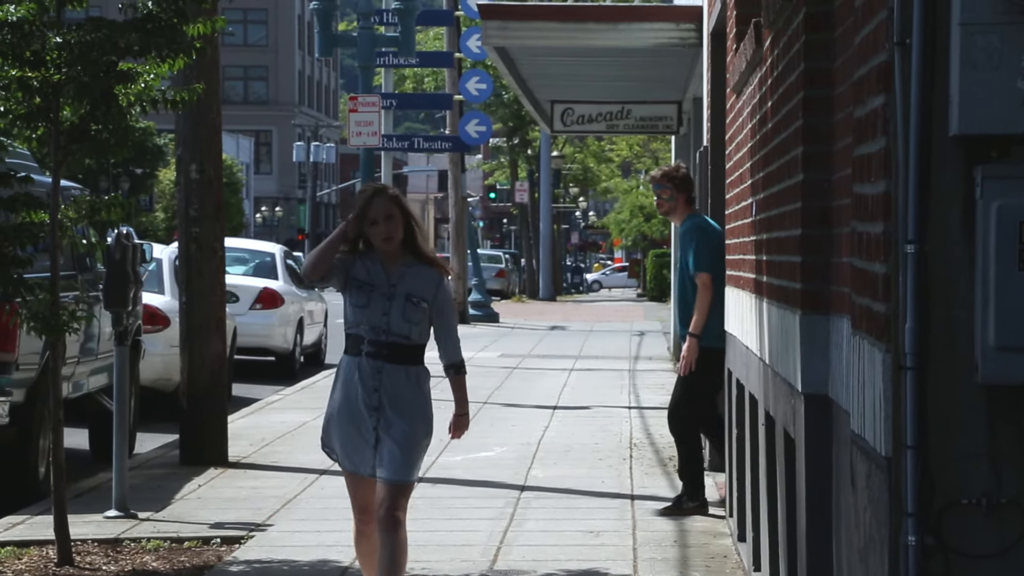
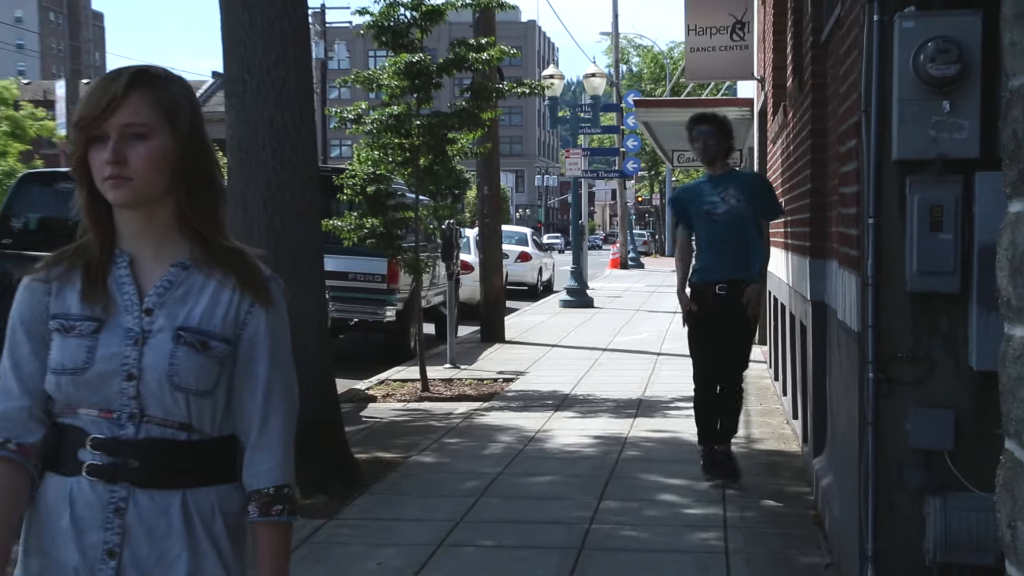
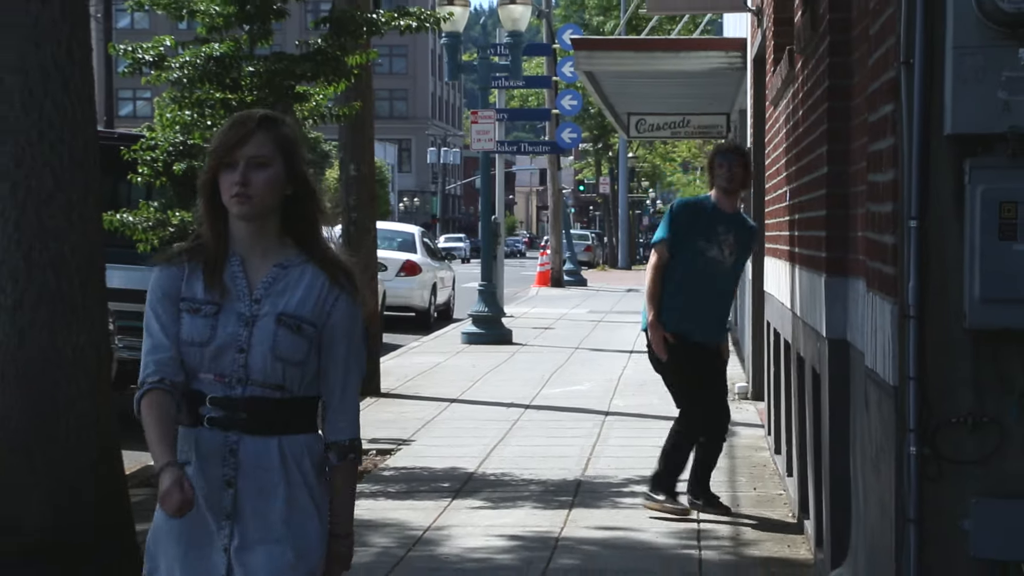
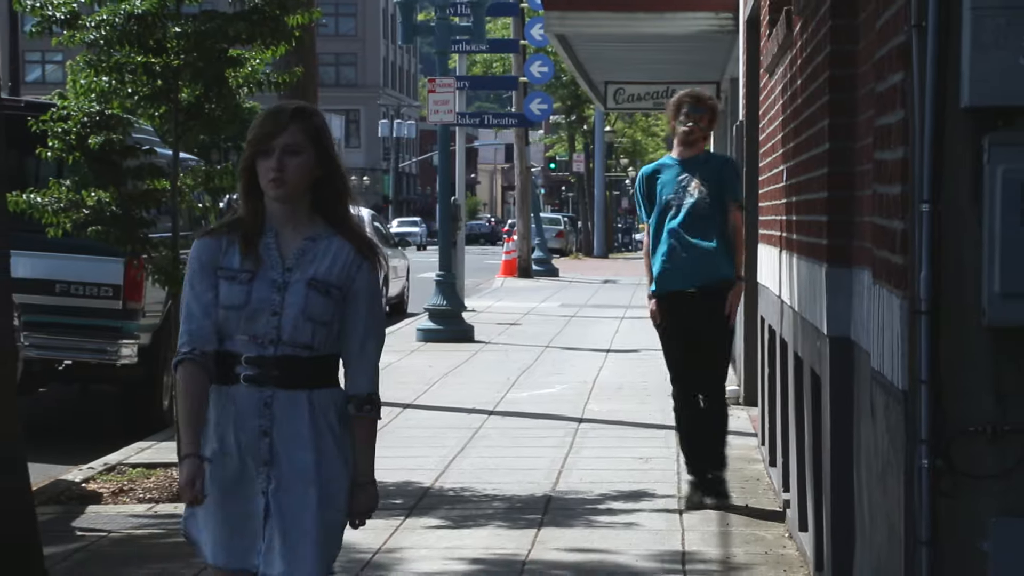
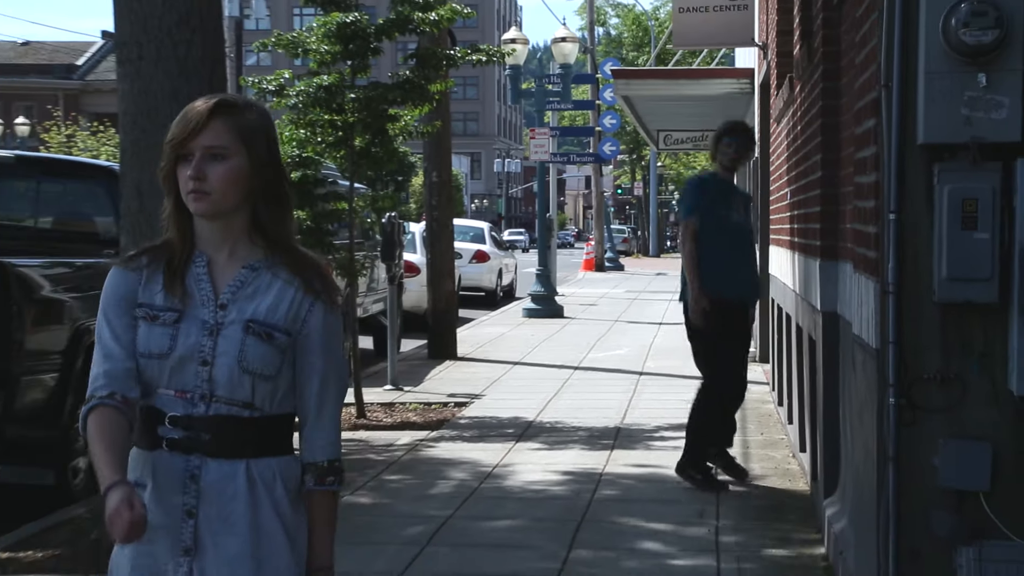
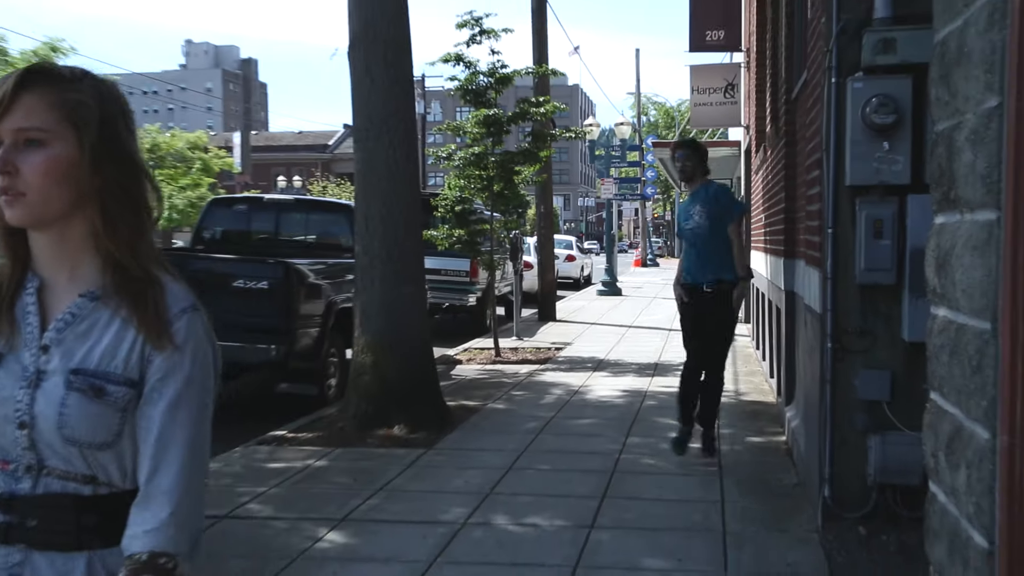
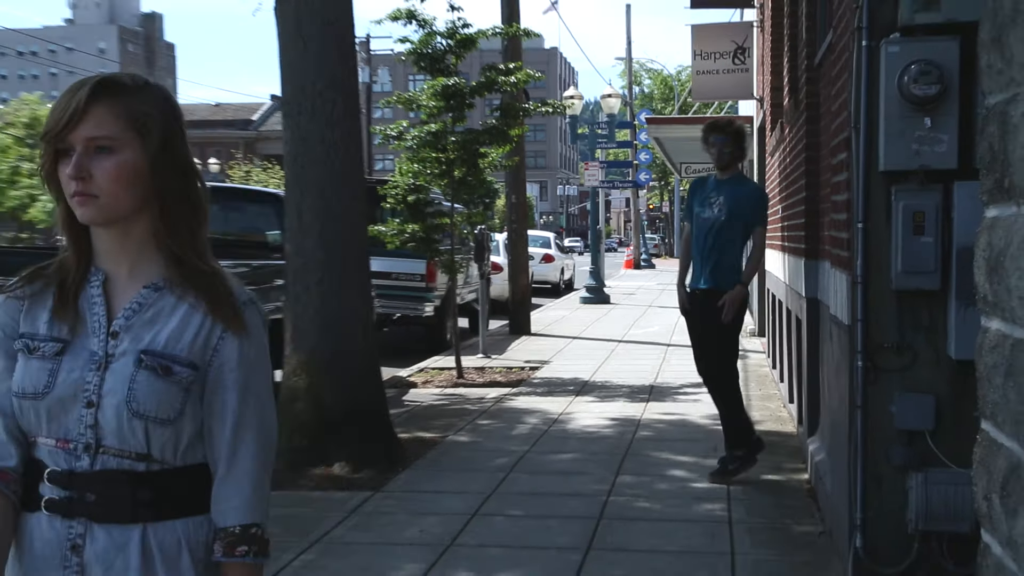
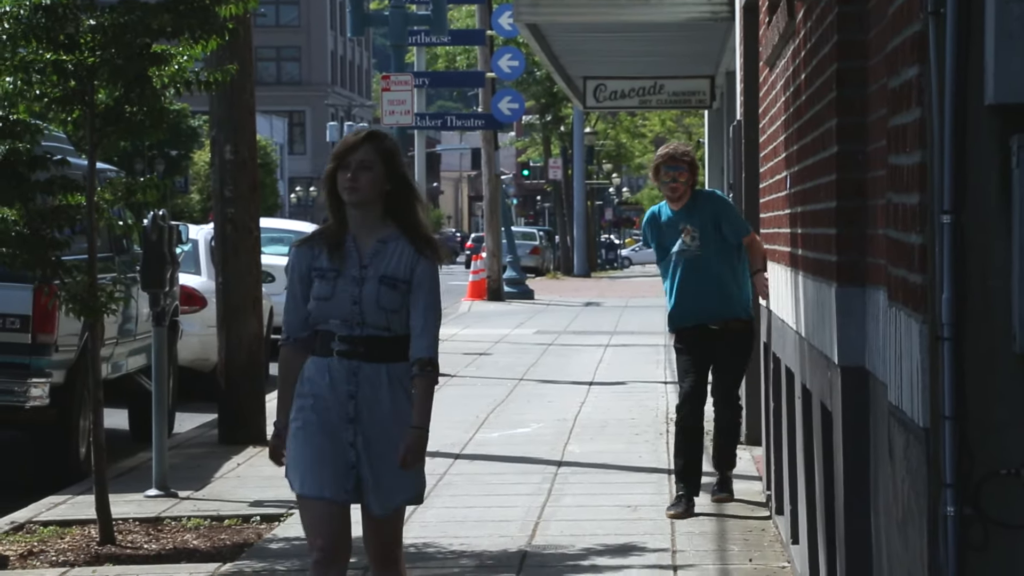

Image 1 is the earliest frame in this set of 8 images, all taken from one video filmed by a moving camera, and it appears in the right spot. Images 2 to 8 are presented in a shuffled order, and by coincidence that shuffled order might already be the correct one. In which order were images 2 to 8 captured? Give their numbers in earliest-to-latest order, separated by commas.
8, 4, 3, 5, 2, 7, 6
